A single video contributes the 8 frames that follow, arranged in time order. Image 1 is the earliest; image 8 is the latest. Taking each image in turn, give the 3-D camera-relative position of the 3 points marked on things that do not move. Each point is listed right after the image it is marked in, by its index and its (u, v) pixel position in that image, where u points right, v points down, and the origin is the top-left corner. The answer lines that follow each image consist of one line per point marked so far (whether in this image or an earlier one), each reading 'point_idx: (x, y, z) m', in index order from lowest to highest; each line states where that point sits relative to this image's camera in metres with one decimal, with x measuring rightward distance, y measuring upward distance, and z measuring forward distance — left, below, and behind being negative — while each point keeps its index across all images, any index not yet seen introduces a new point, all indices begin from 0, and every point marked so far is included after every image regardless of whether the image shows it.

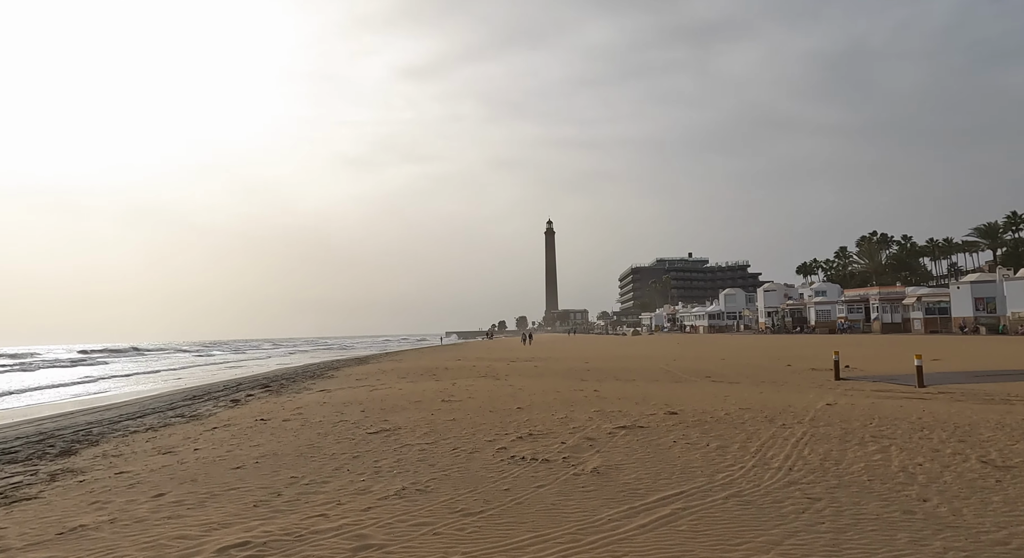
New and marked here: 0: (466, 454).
0: (-0.8, -2.9, +11.0) m
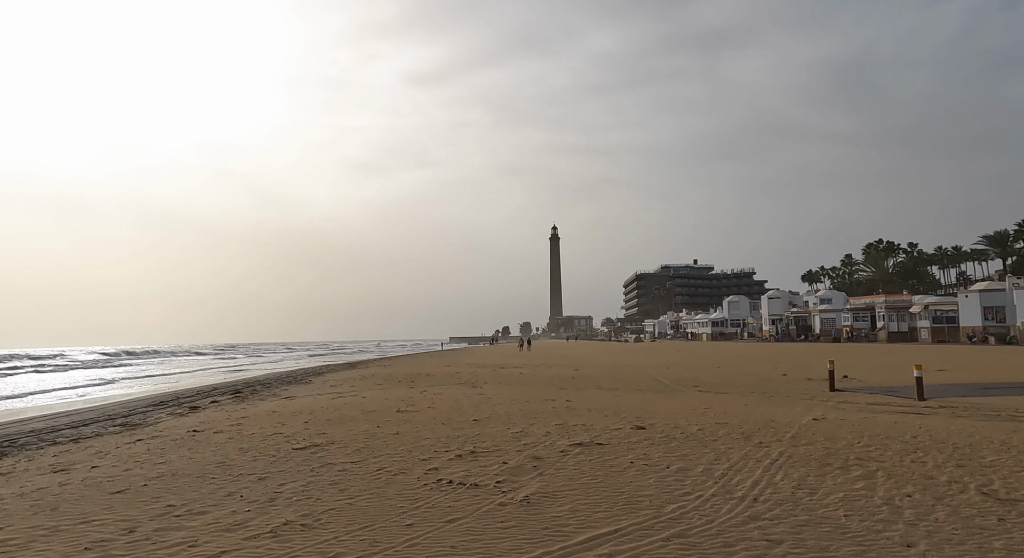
0: (-1.8, -2.9, +9.7) m
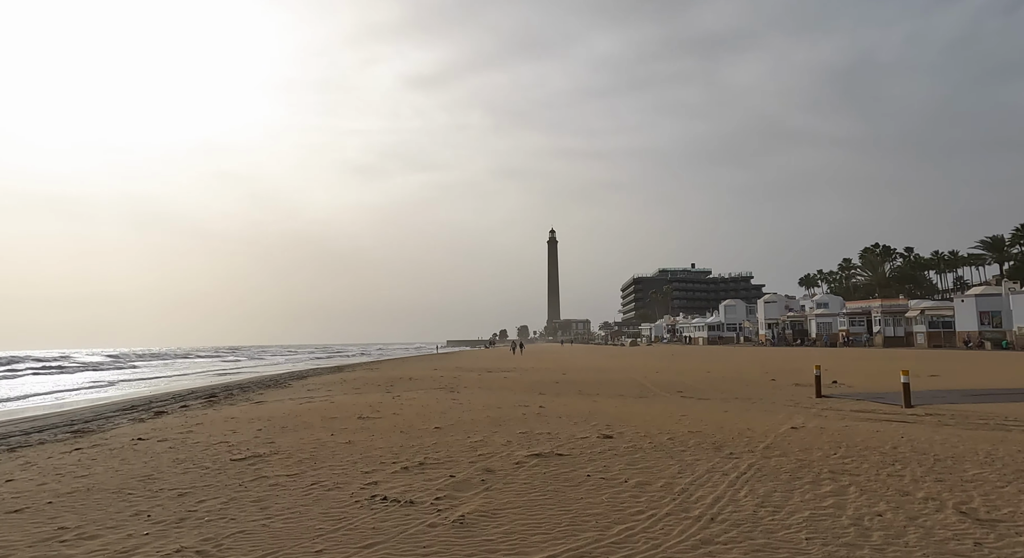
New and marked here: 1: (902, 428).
0: (-2.5, -2.8, +8.9) m
1: (+8.0, -3.1, +13.9) m
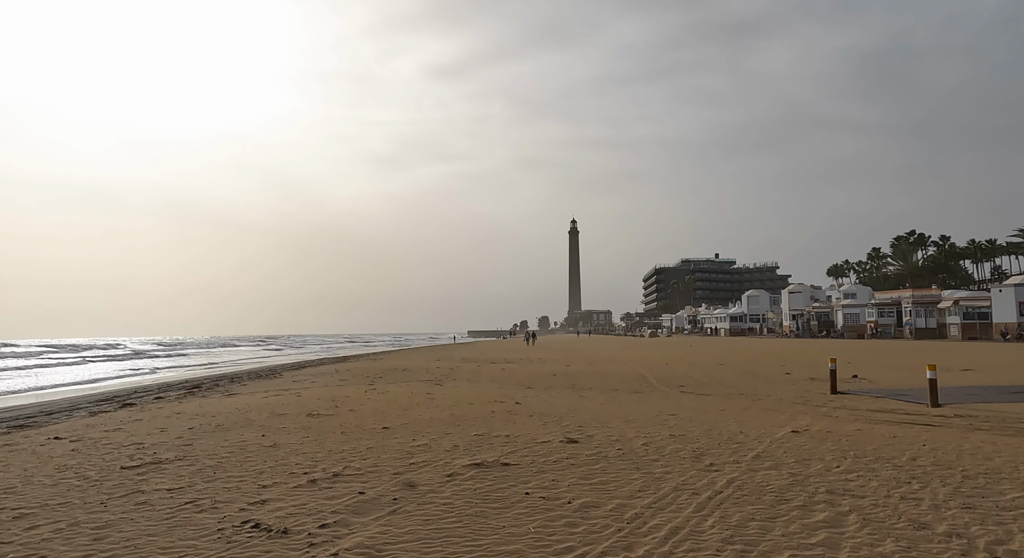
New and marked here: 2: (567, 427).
0: (-3.5, -2.5, +7.3) m
1: (+7.2, -2.7, +11.8) m
2: (+1.0, -2.8, +12.4) m
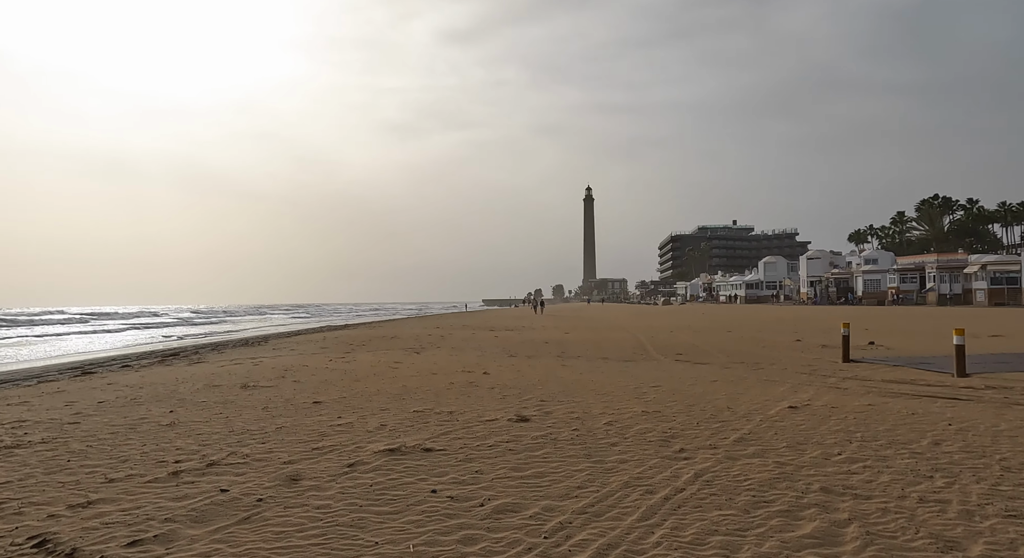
0: (-4.4, -2.0, +5.6) m
1: (+6.4, -1.9, +9.9) m
2: (+0.2, -2.0, +10.7) m
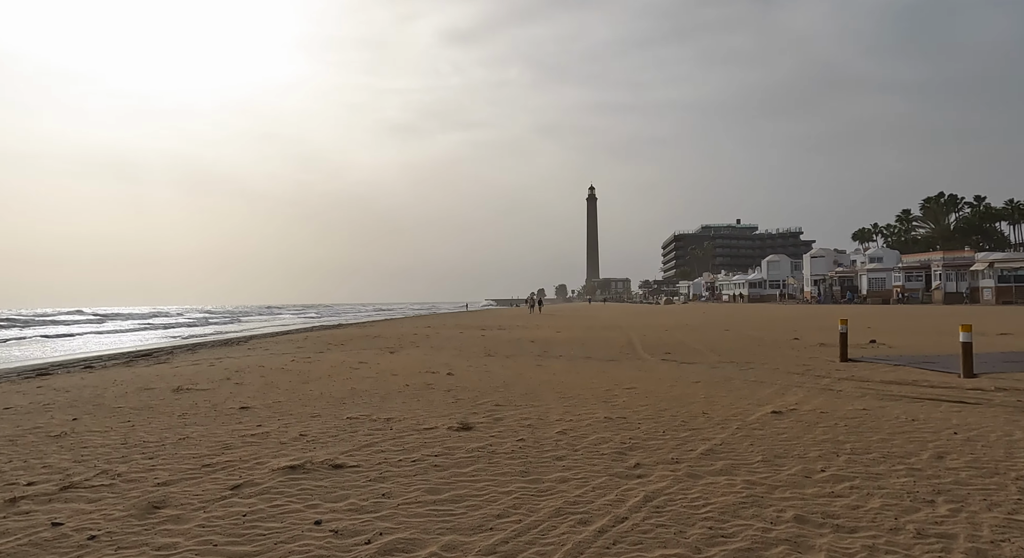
0: (-5.2, -1.8, +4.5) m
1: (+5.7, -1.8, +8.7) m
2: (-0.5, -1.8, +9.5) m
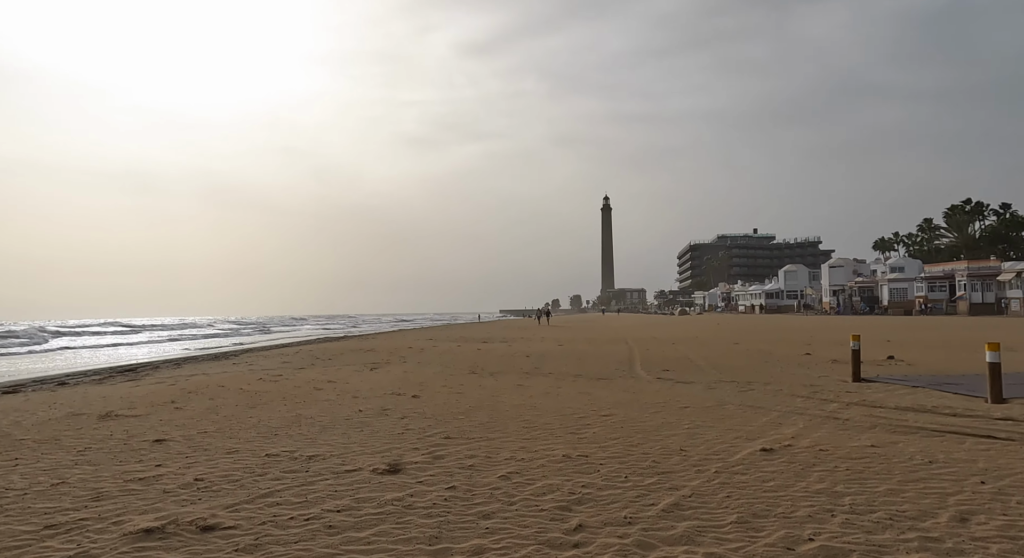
0: (-5.9, -2.0, +3.4) m
1: (+5.1, -1.9, +7.3) m
2: (-1.1, -2.0, +8.3) m
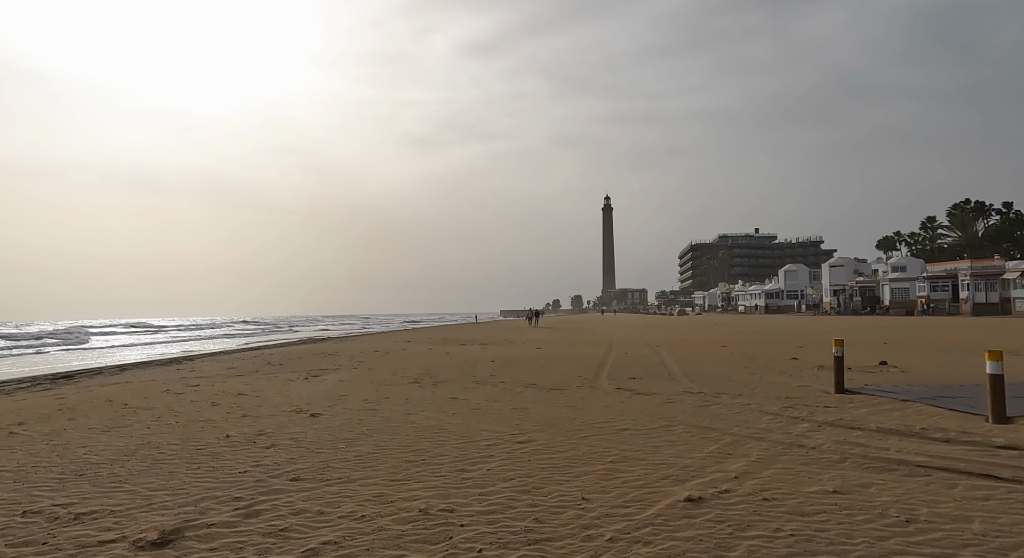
0: (-7.2, -1.9, +1.6) m
1: (+3.8, -1.9, +5.5) m
2: (-2.4, -2.0, +6.5) m
